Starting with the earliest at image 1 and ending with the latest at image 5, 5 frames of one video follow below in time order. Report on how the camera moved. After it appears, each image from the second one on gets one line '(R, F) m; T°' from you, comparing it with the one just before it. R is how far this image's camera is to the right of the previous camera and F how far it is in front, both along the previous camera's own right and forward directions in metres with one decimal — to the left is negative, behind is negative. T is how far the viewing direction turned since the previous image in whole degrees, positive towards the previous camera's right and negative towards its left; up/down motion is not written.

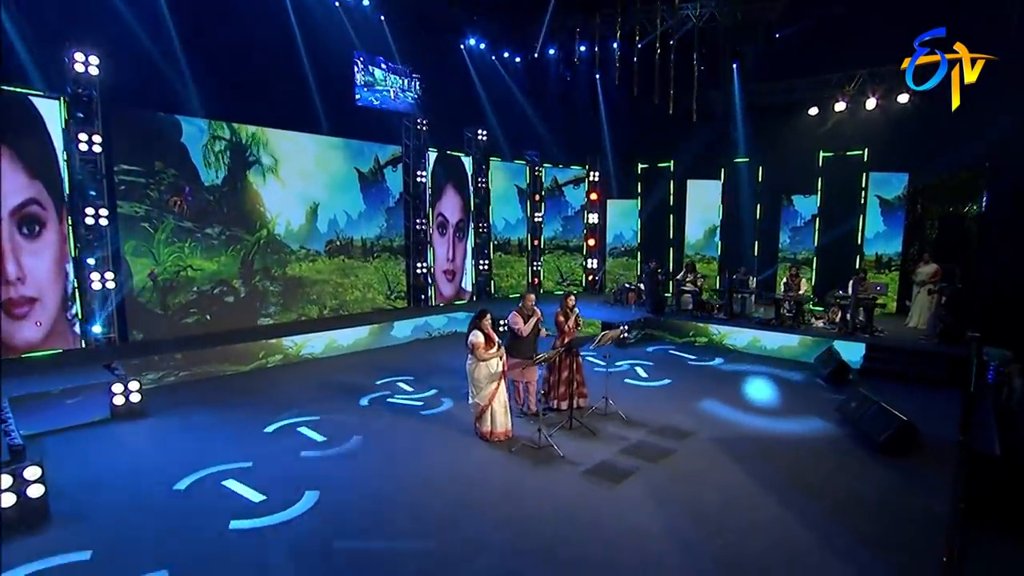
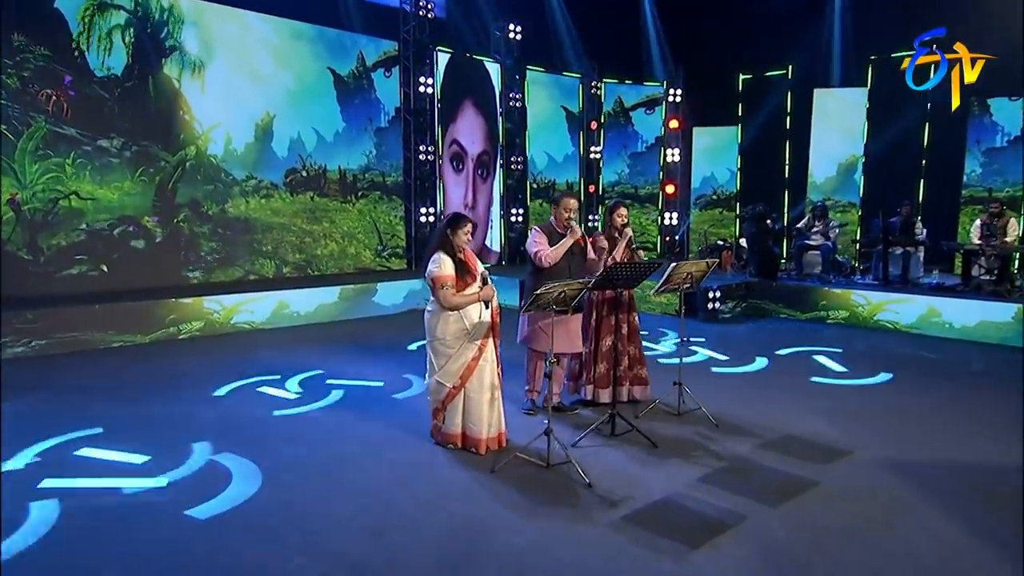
(+0.5, +3.8) m; -6°
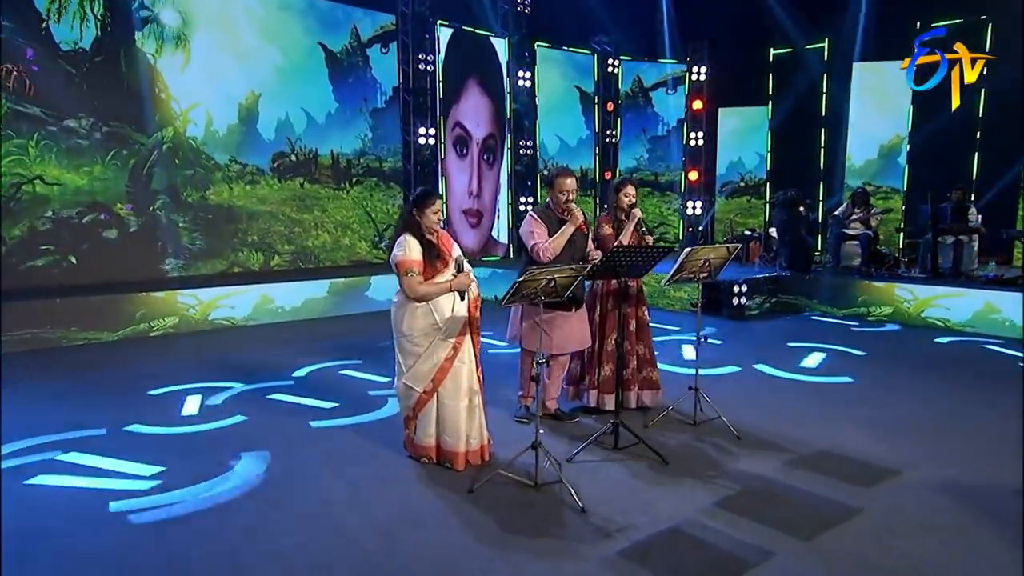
(+0.2, +0.7) m; -2°
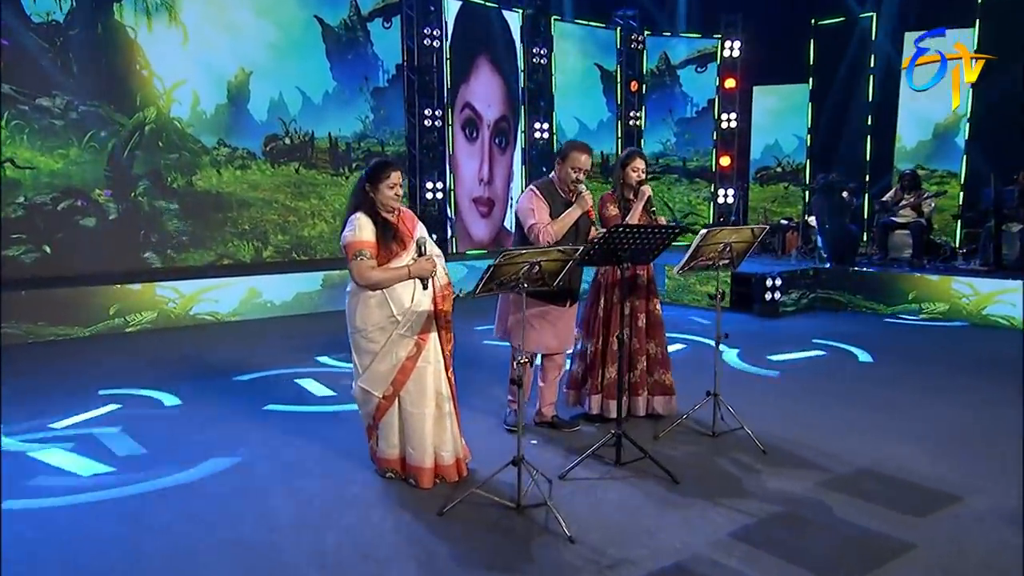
(+0.3, +0.7) m; -3°
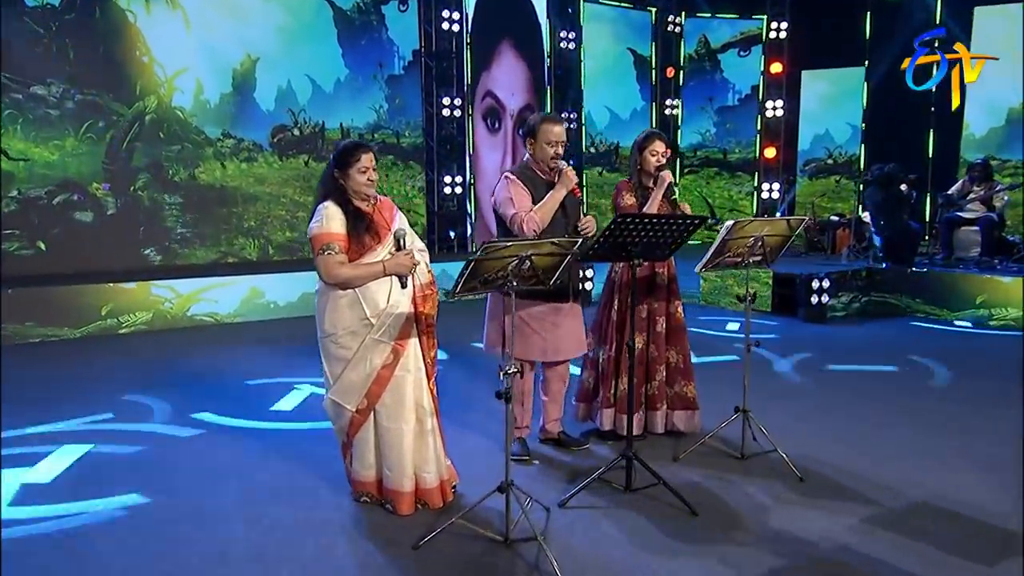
(+0.2, +0.5) m; -4°
